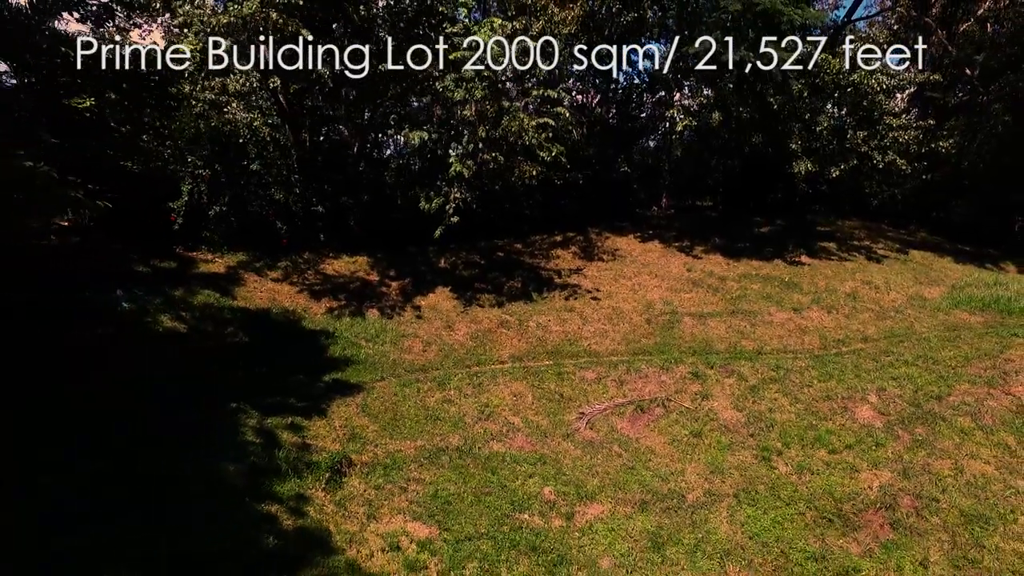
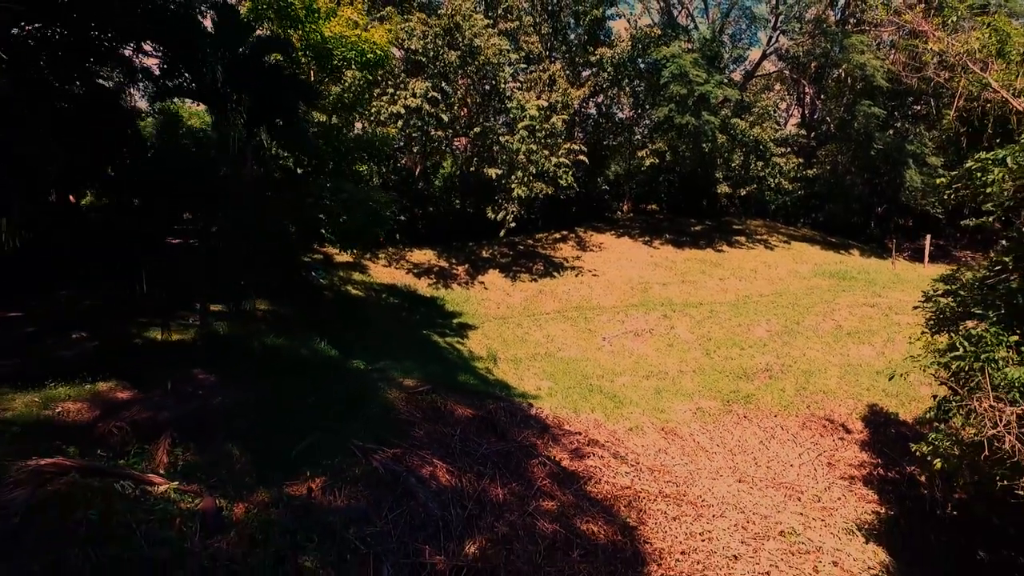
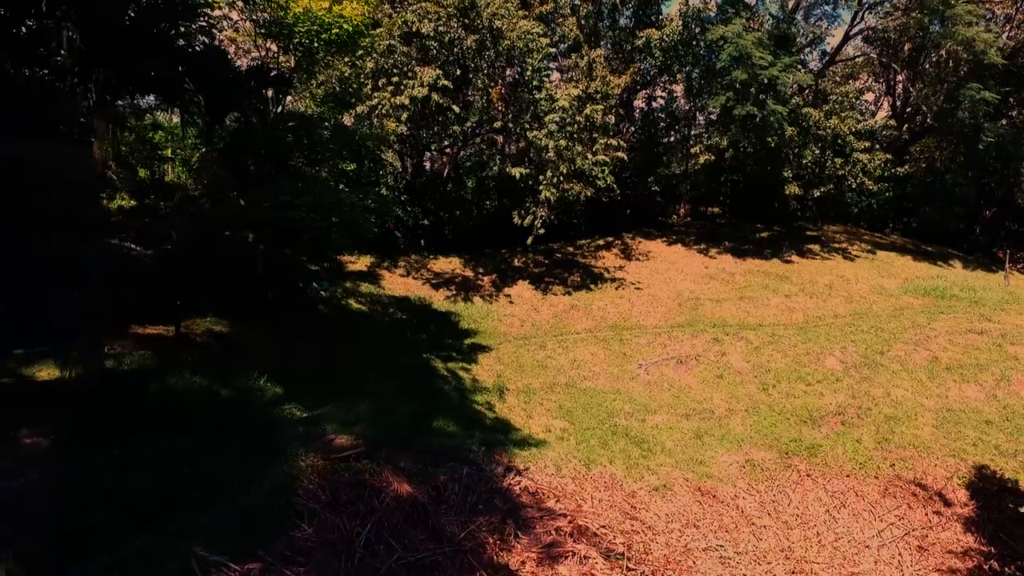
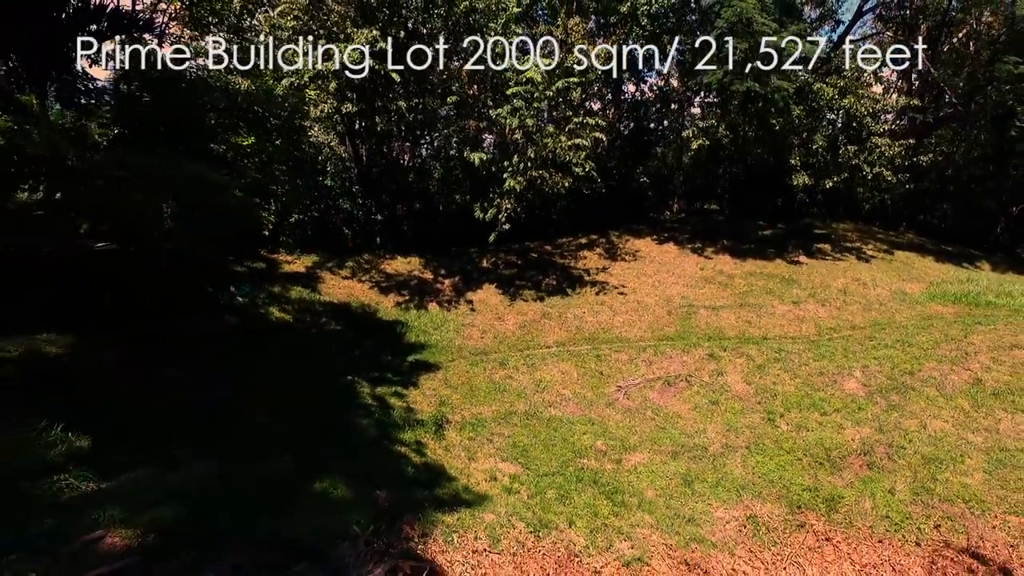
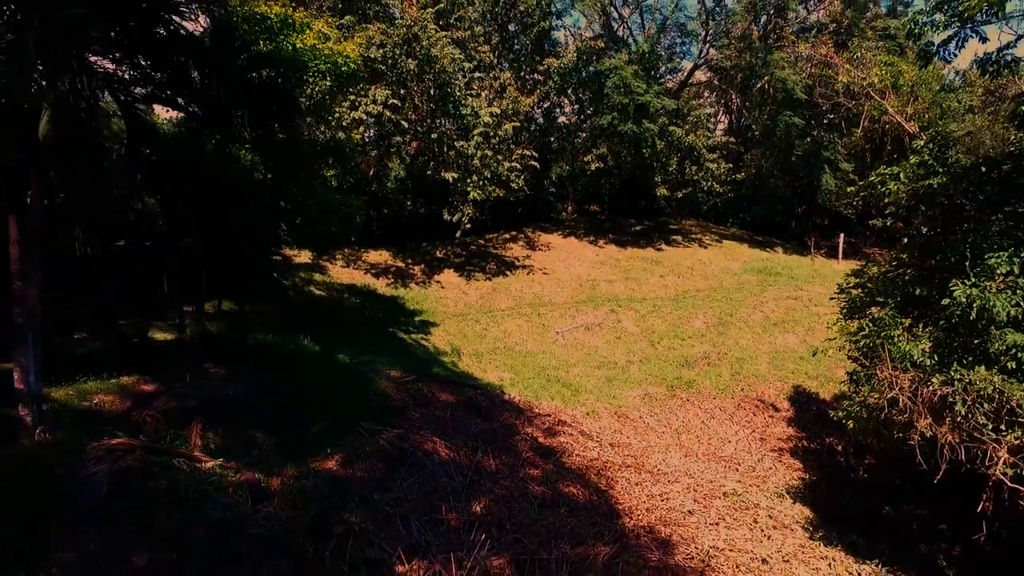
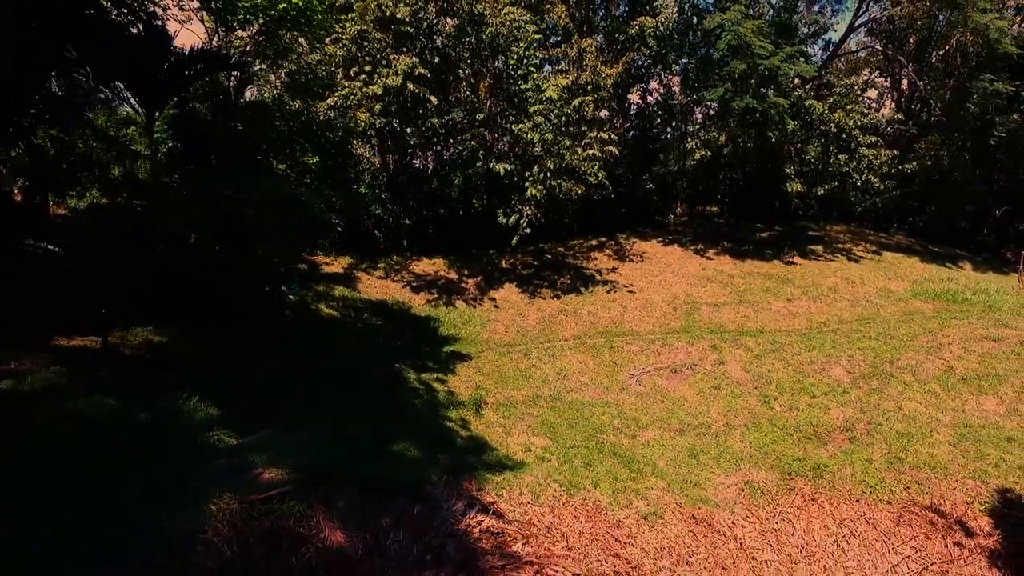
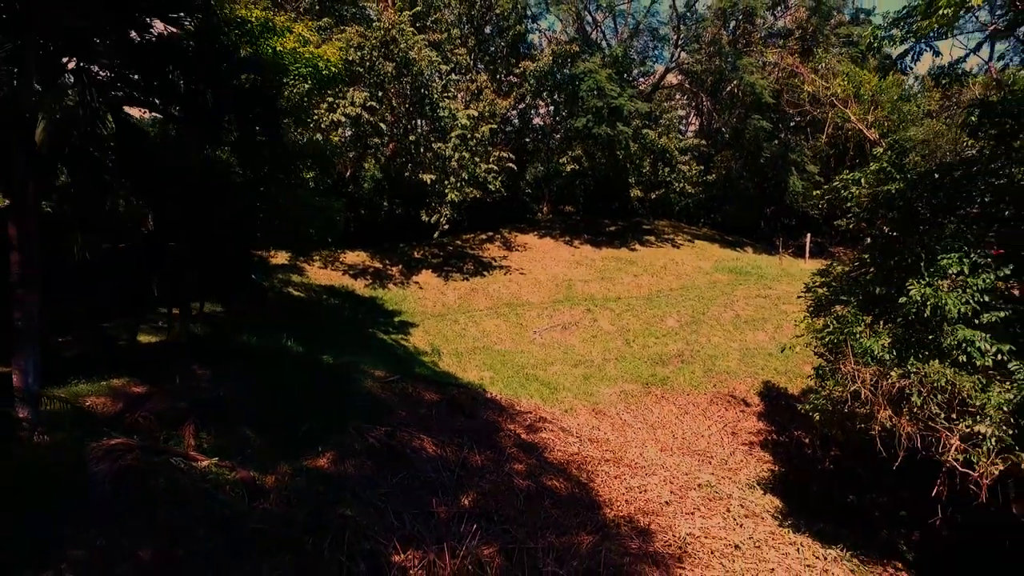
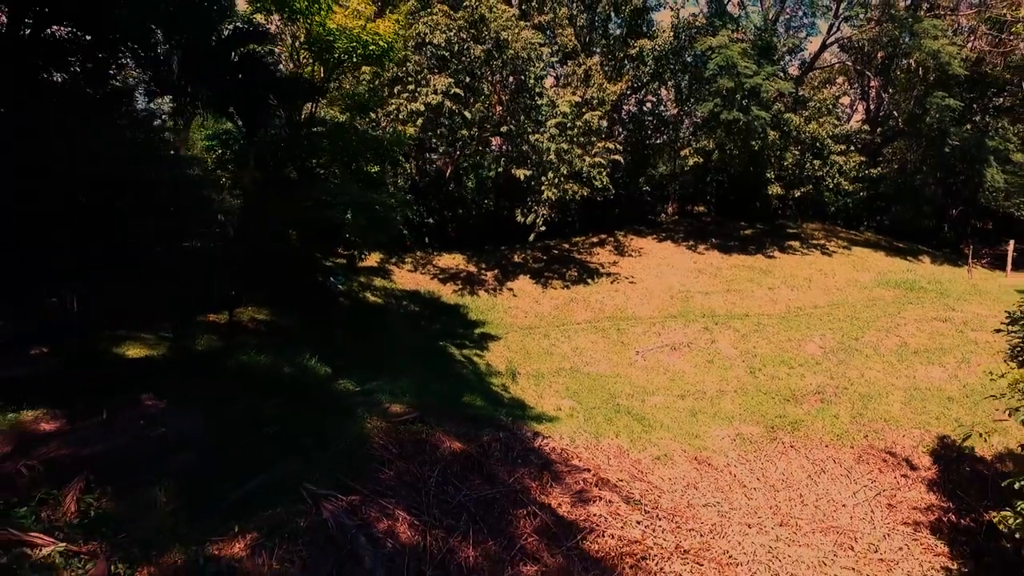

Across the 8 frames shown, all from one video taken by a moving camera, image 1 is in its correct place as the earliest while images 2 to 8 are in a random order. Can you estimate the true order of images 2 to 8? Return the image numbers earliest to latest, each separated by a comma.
4, 6, 3, 8, 2, 5, 7
